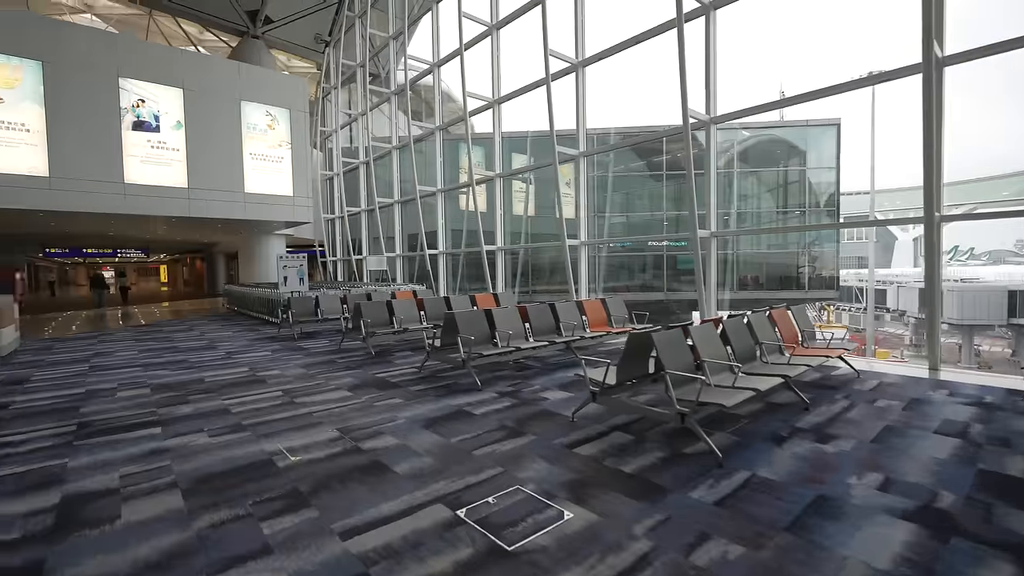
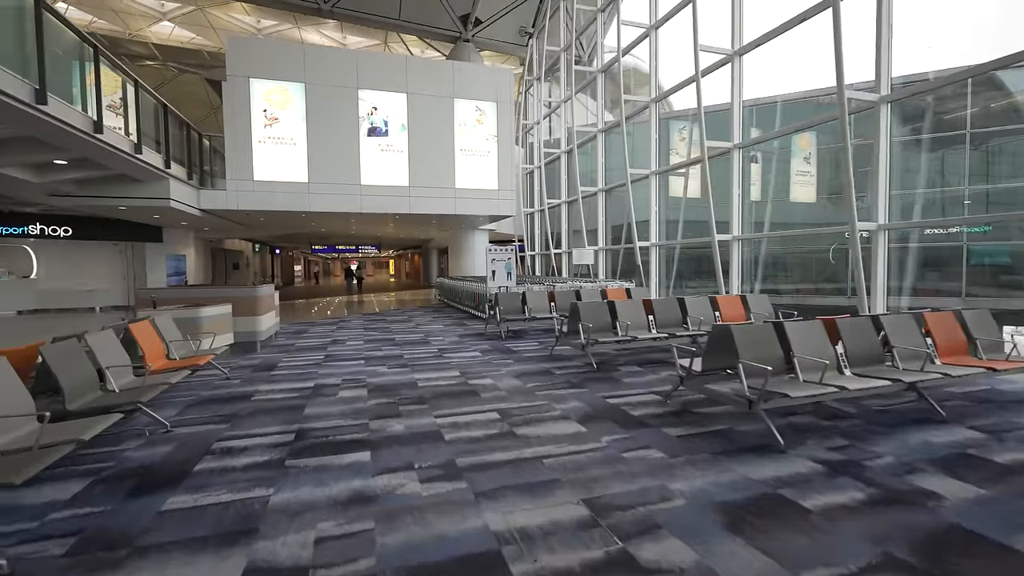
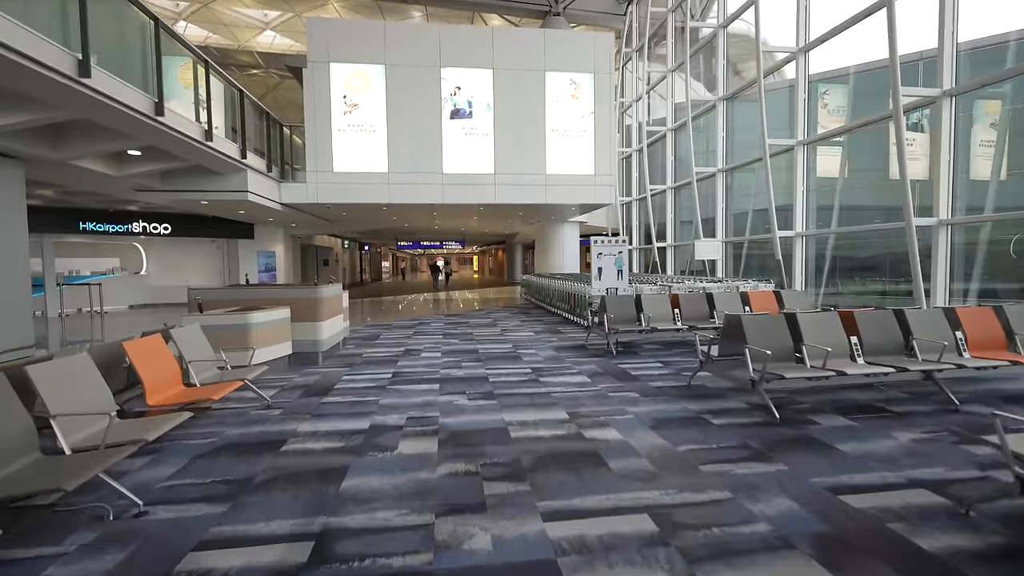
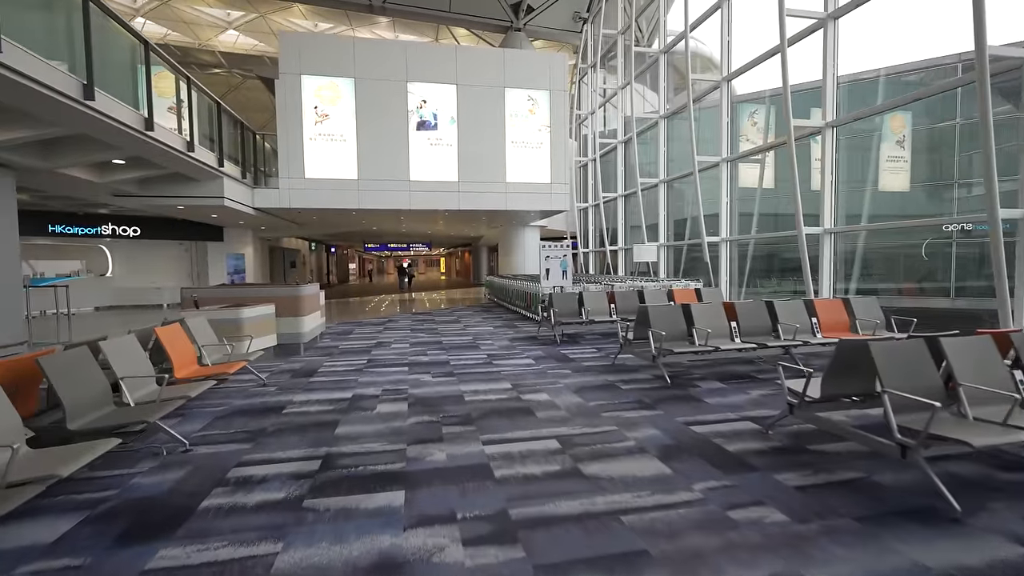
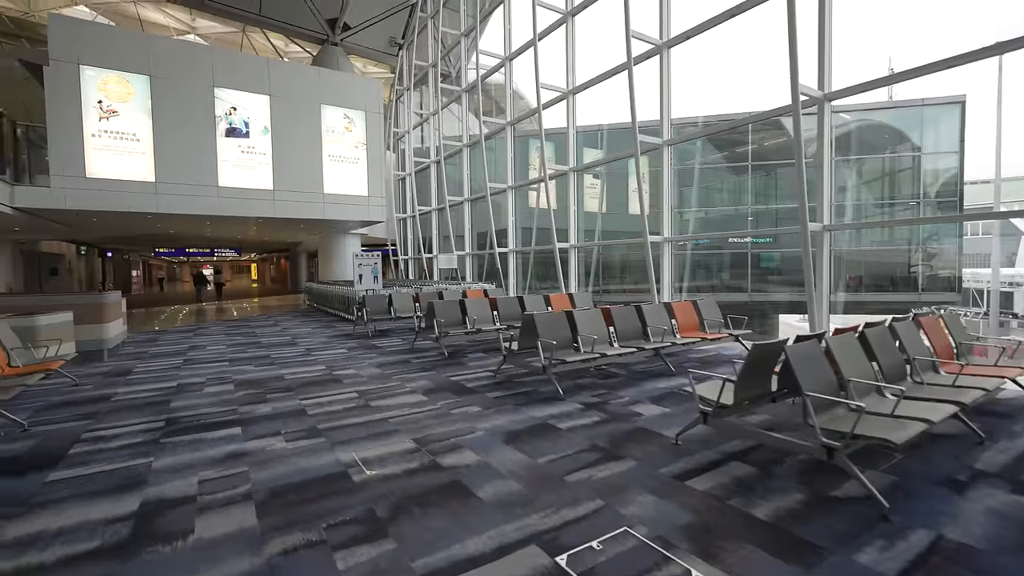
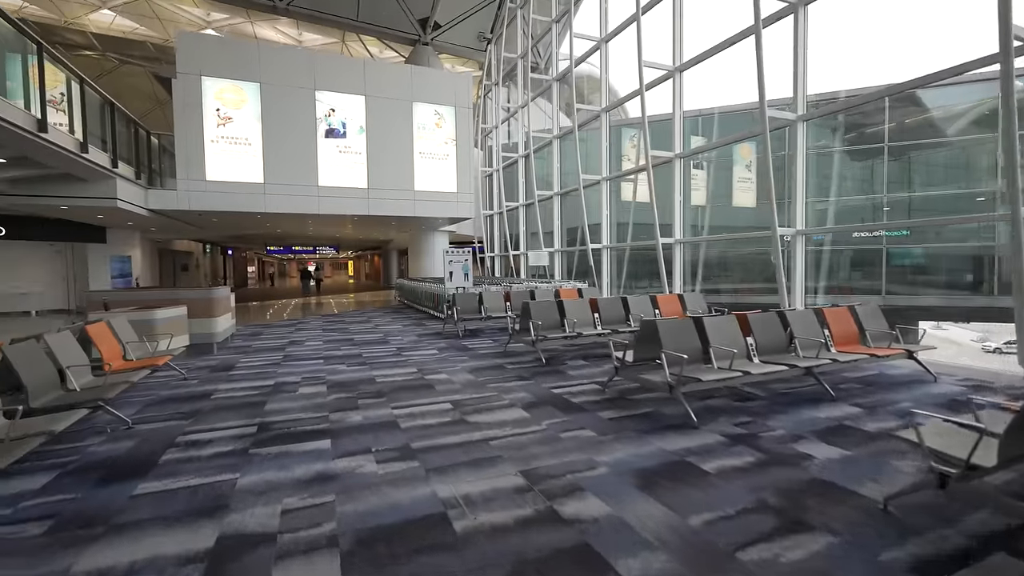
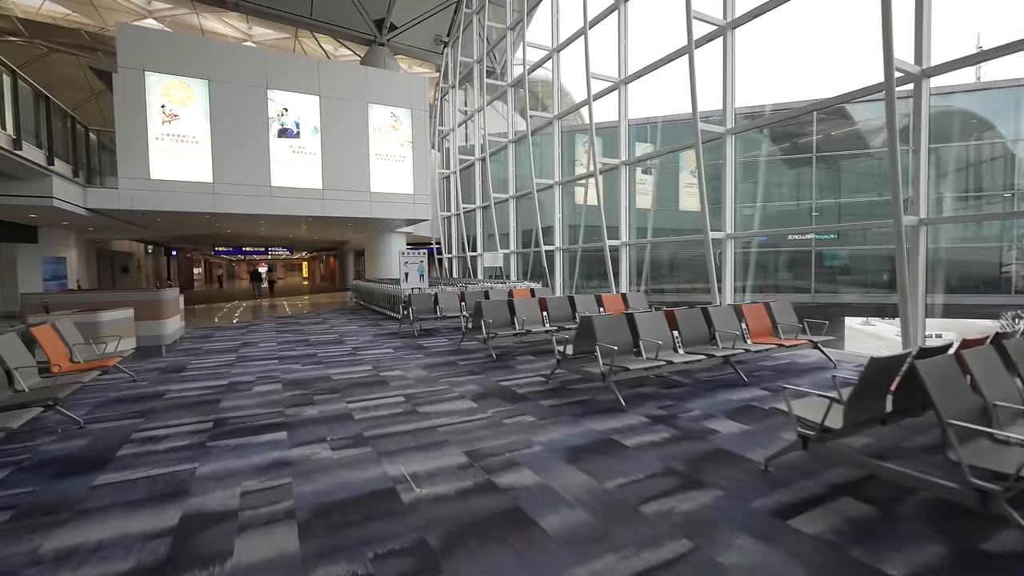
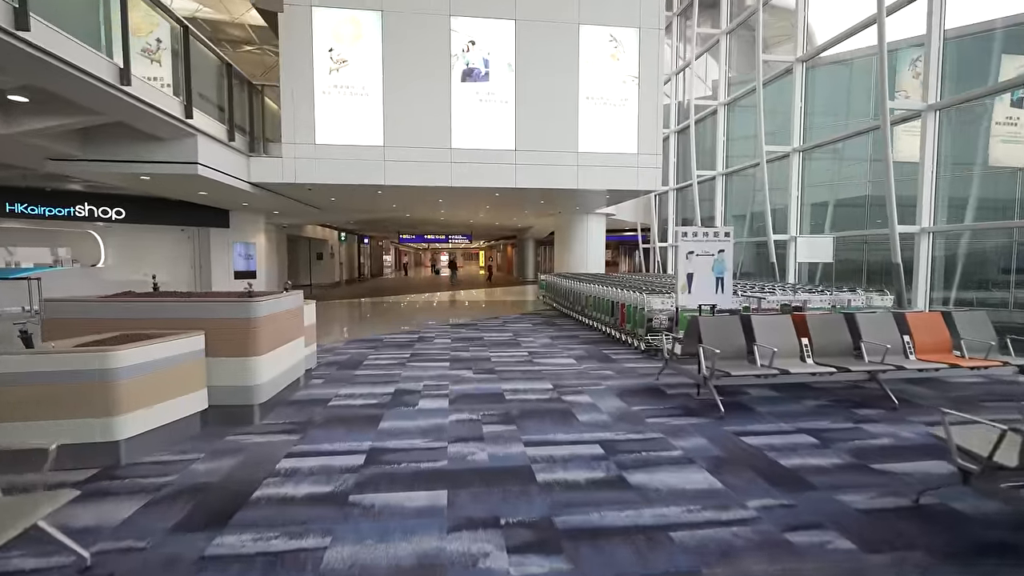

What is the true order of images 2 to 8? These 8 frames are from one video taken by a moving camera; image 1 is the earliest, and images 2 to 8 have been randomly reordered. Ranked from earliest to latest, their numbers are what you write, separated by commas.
5, 7, 6, 2, 4, 3, 8
